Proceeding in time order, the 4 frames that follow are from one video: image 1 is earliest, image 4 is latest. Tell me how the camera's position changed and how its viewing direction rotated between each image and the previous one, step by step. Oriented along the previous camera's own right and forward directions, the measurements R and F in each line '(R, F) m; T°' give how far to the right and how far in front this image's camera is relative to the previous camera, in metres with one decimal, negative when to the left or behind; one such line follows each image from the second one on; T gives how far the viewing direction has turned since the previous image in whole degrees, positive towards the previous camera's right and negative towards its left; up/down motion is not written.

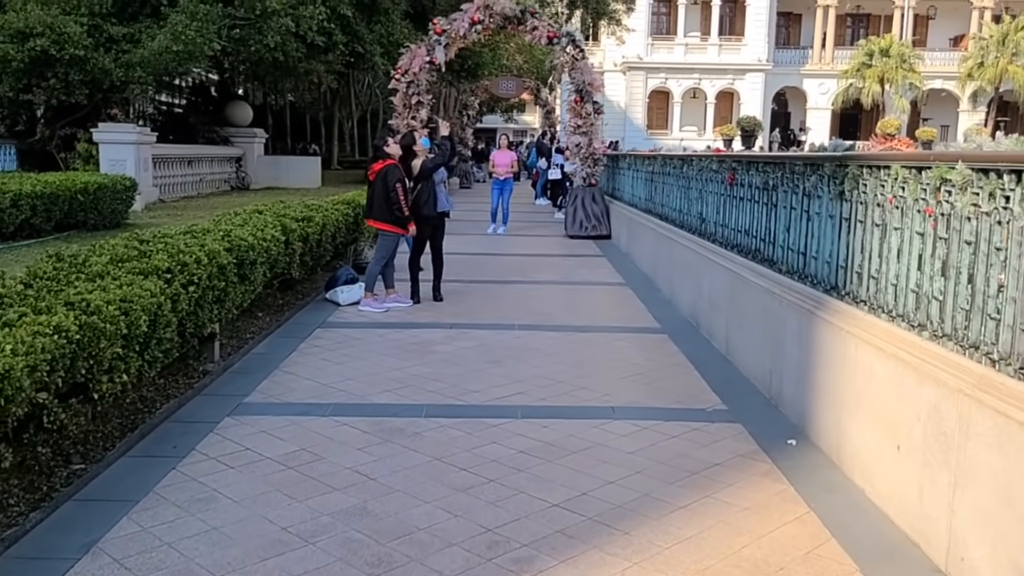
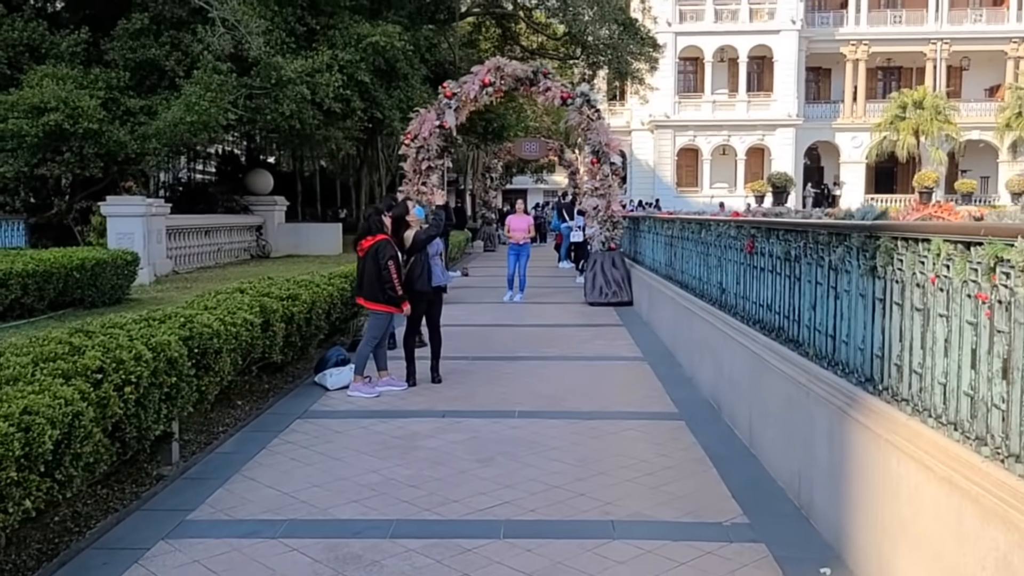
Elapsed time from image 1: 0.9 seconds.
(+0.3, +0.7) m; -2°
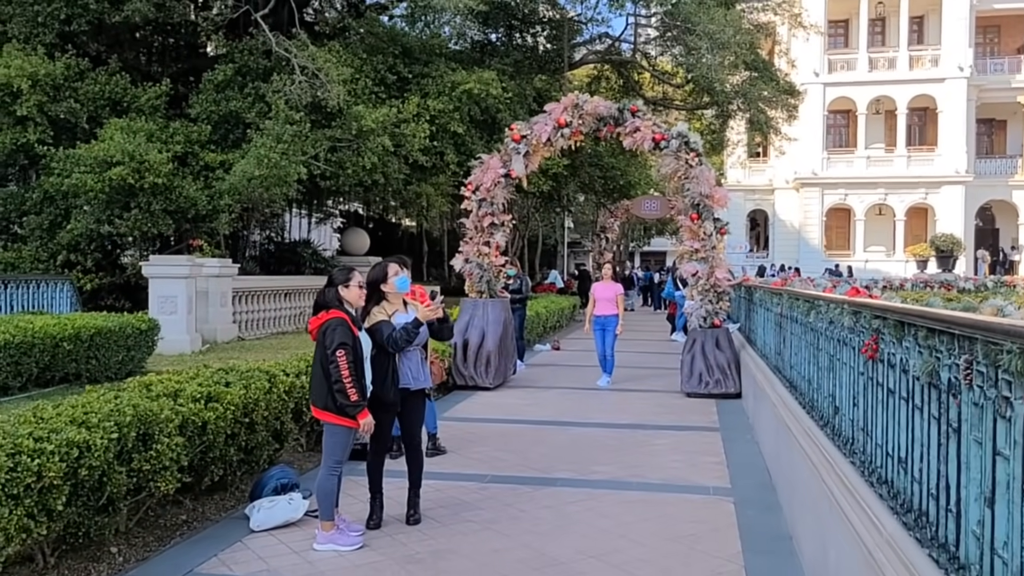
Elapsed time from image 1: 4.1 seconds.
(+0.9, +2.6) m; -10°
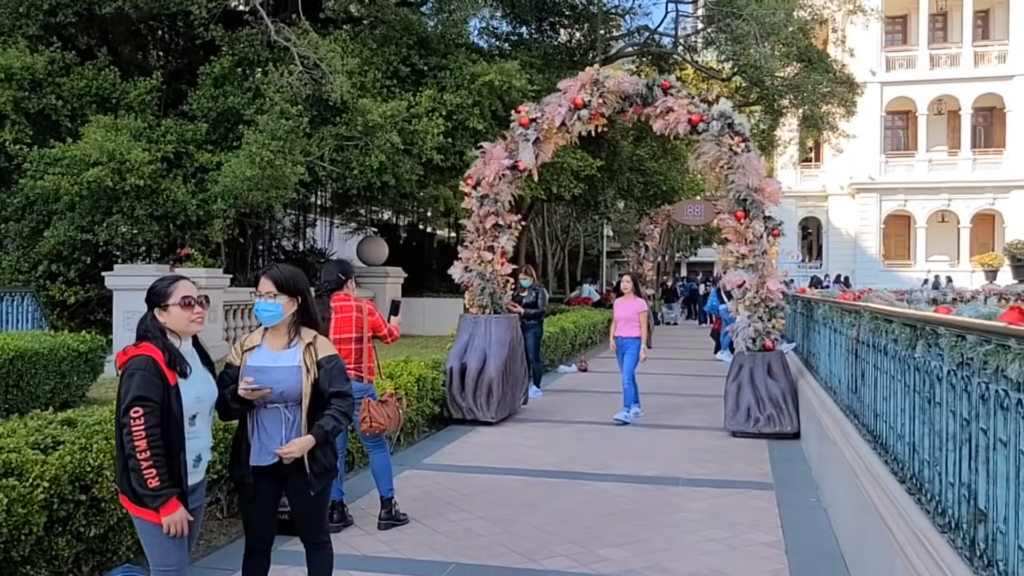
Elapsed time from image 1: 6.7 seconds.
(+0.4, +1.9) m; -3°
